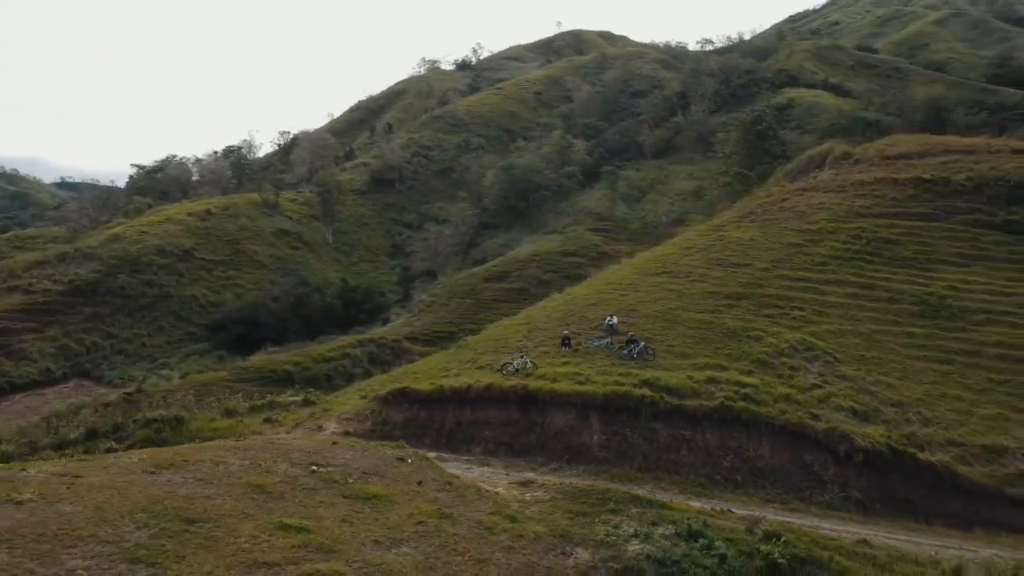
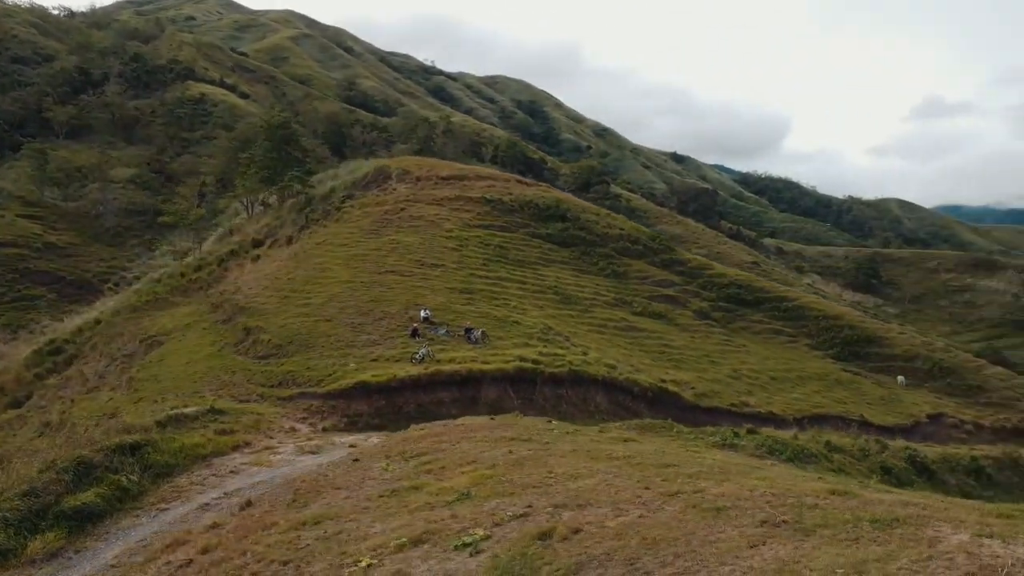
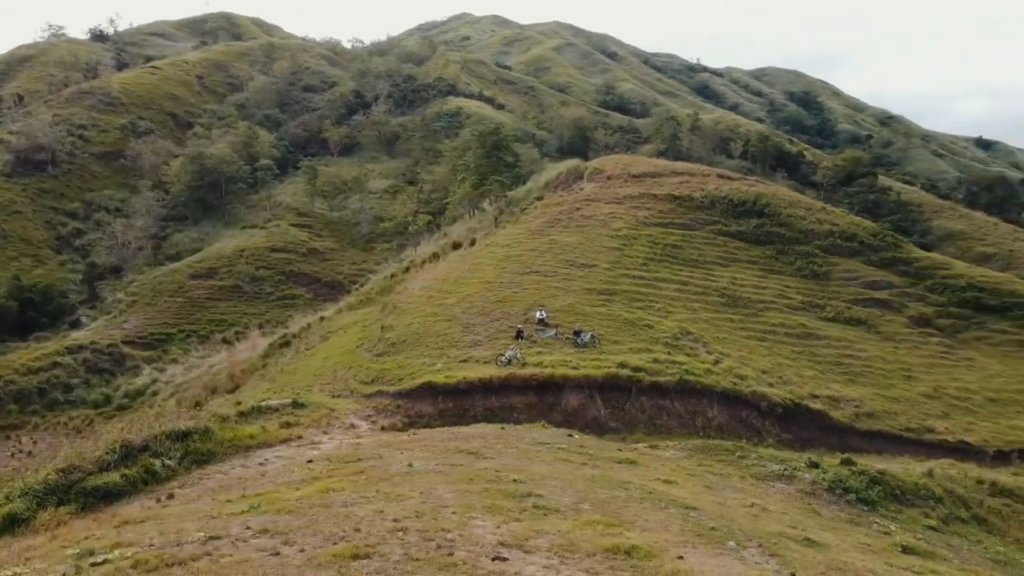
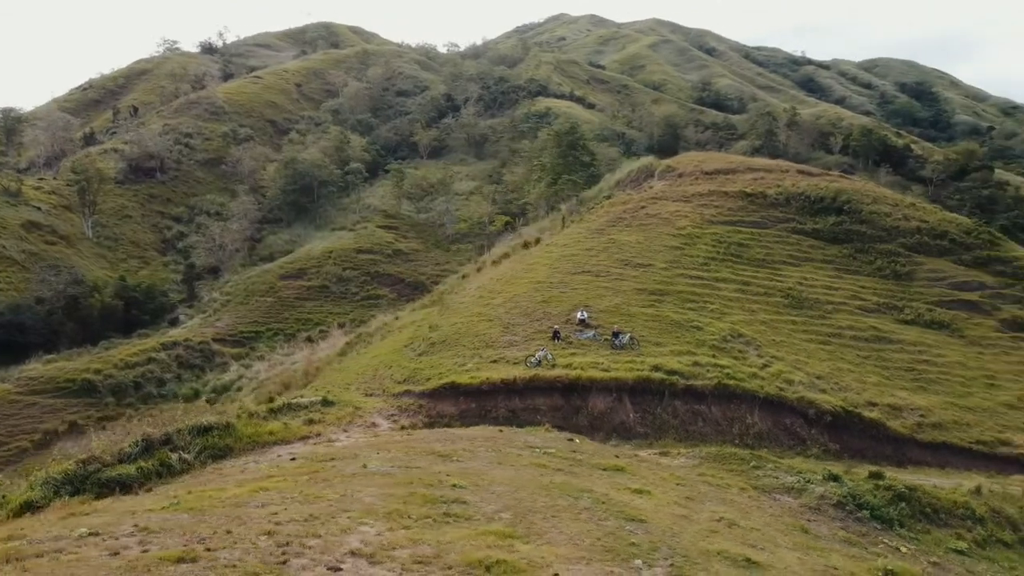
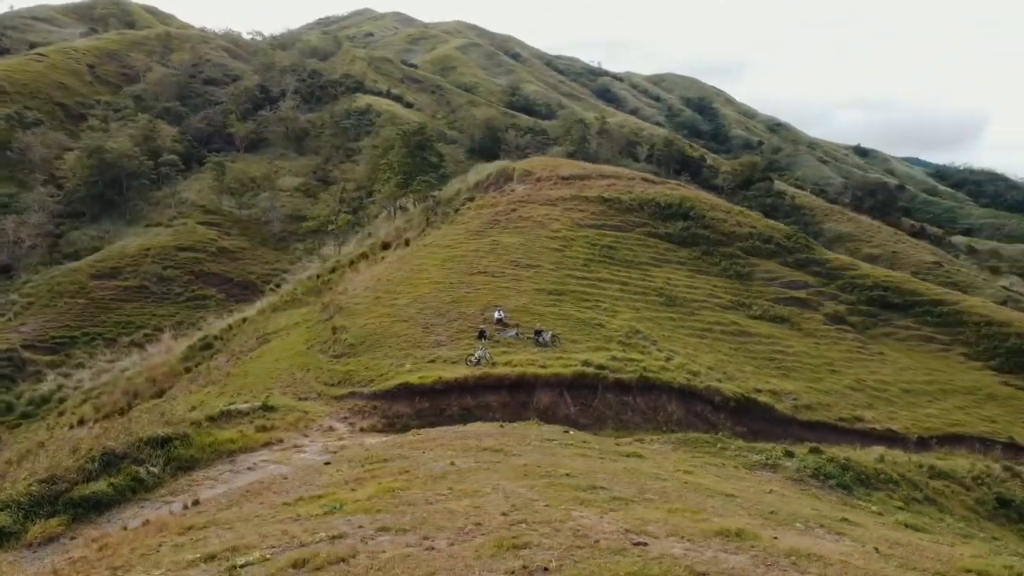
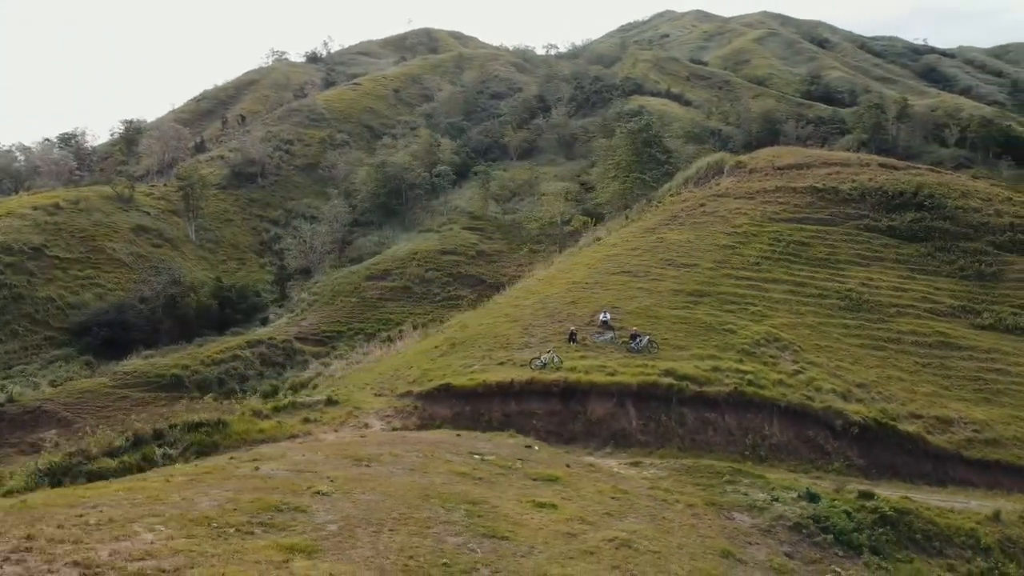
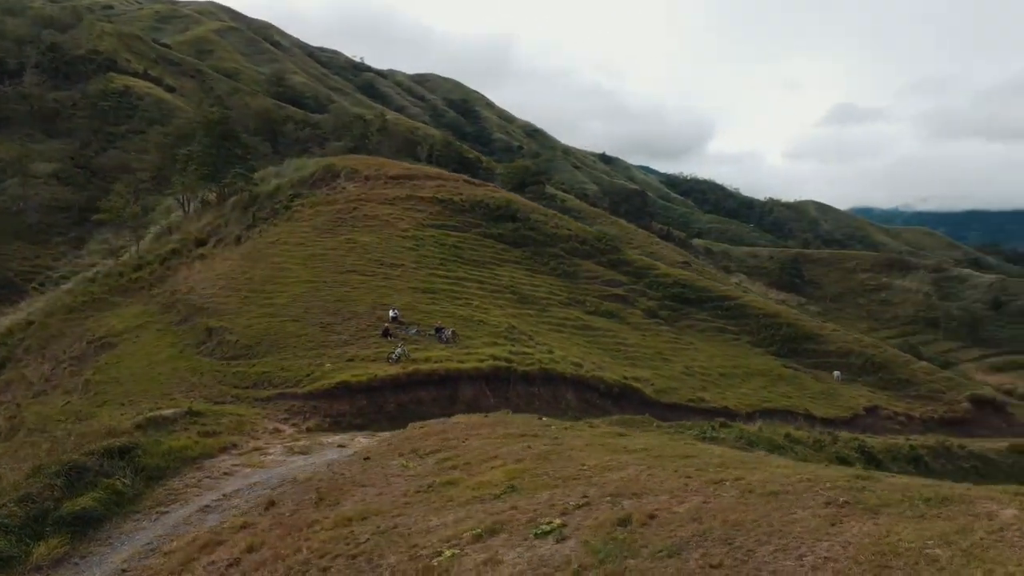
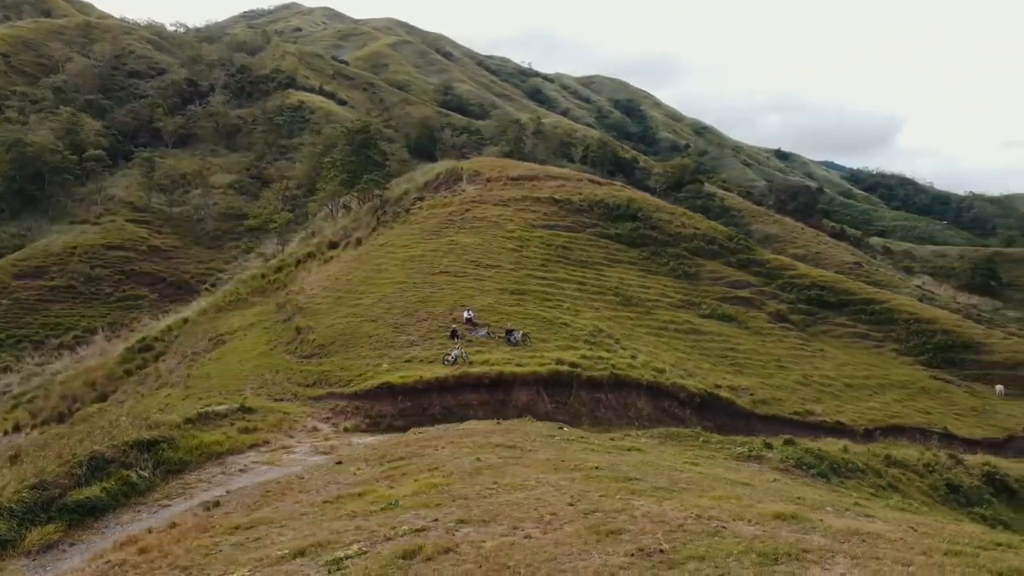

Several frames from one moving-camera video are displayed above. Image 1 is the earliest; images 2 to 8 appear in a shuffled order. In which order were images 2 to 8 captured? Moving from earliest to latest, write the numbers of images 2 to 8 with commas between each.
6, 4, 3, 5, 8, 2, 7
